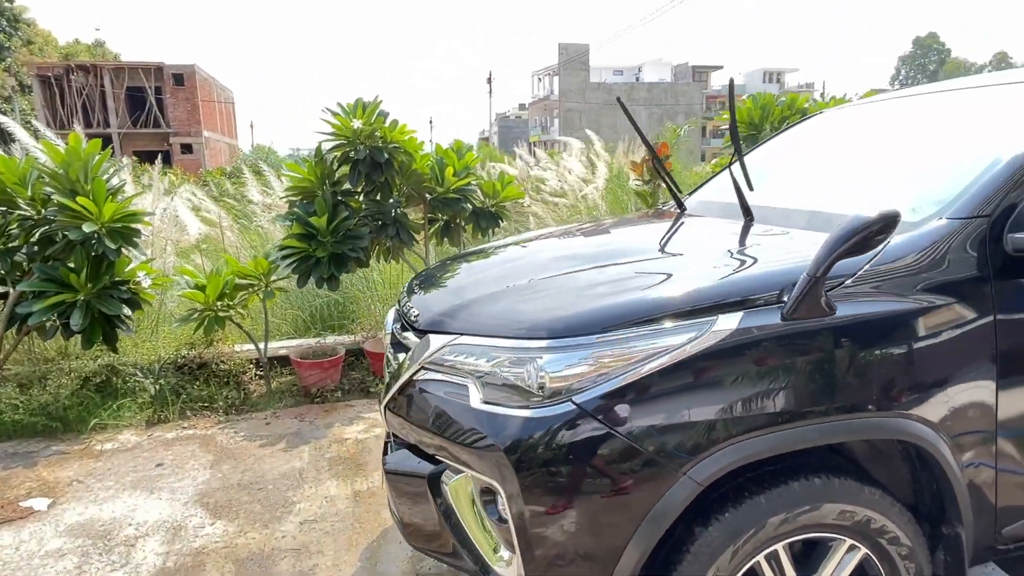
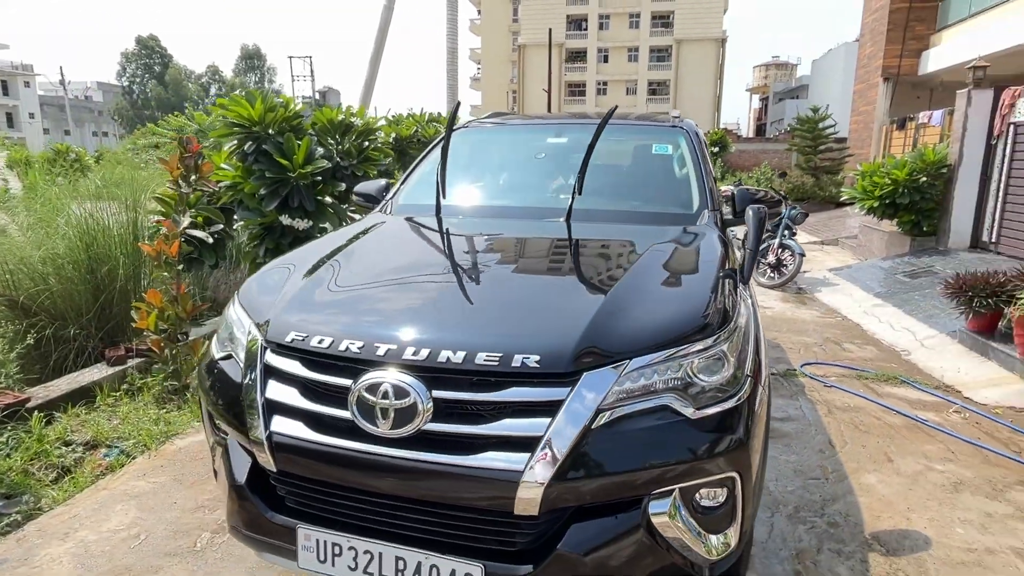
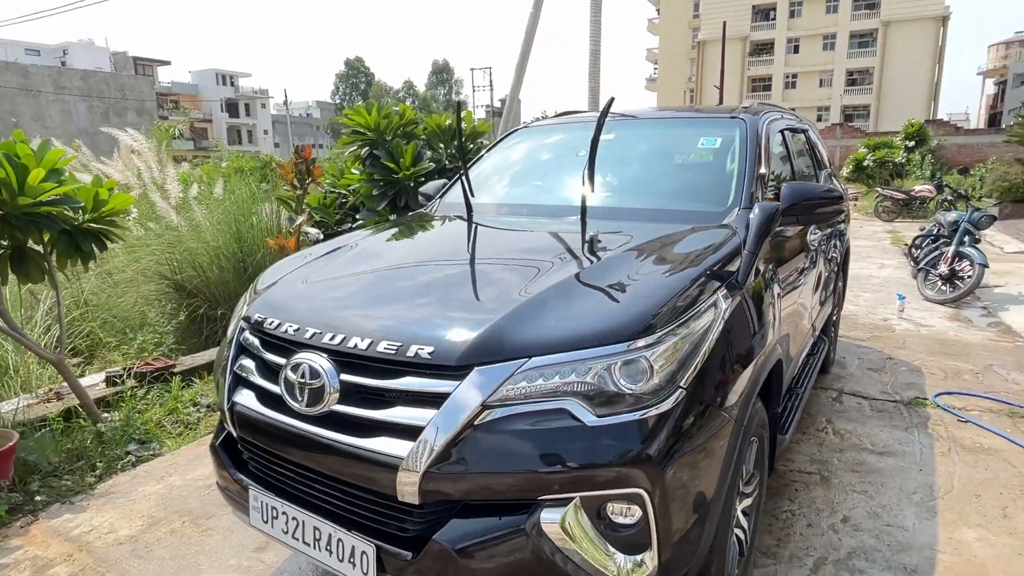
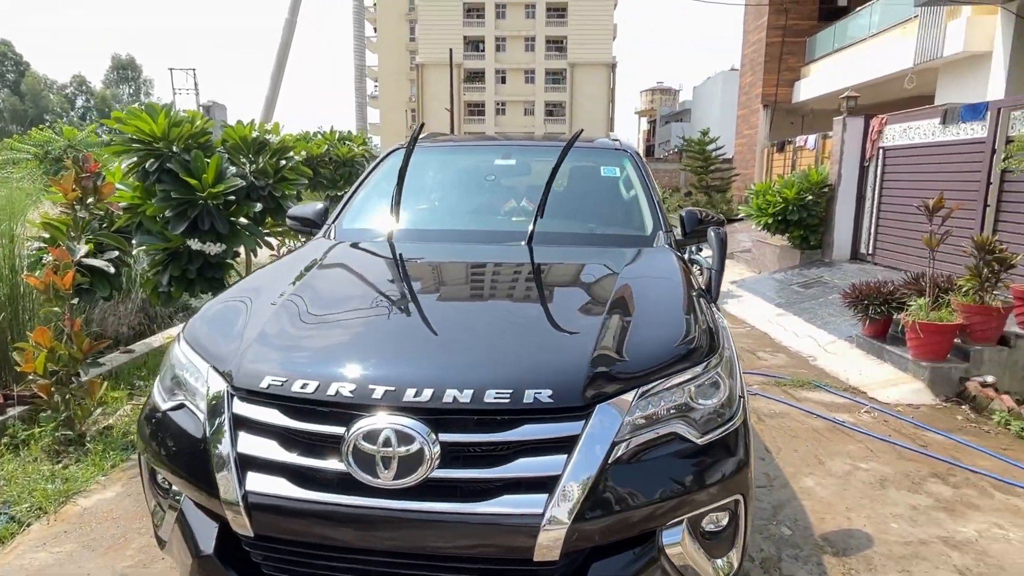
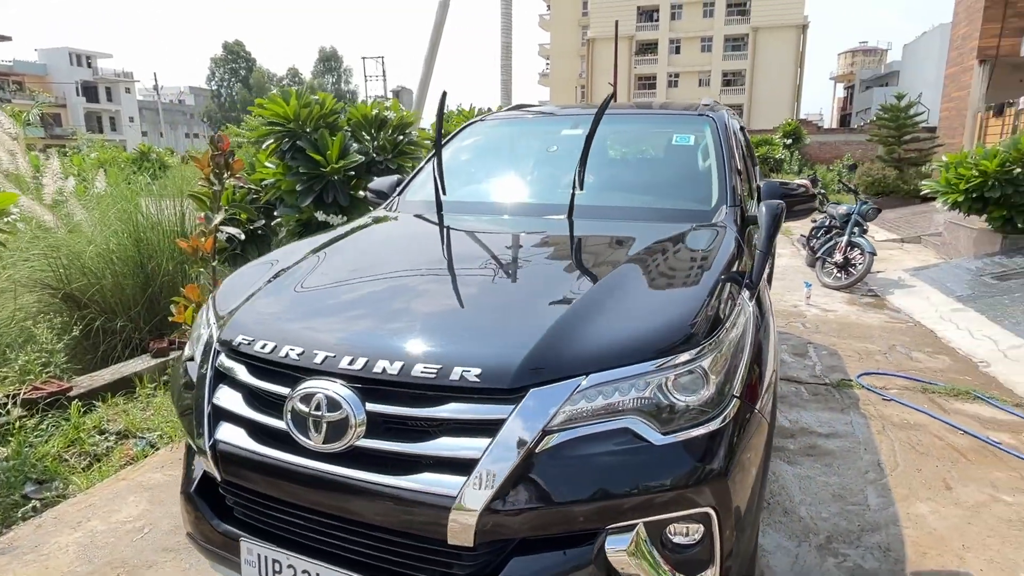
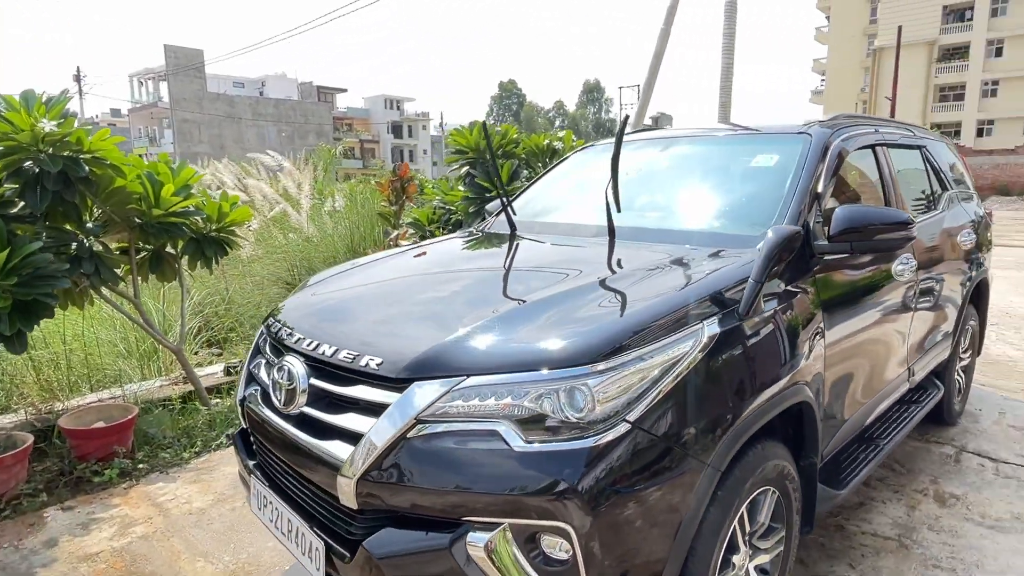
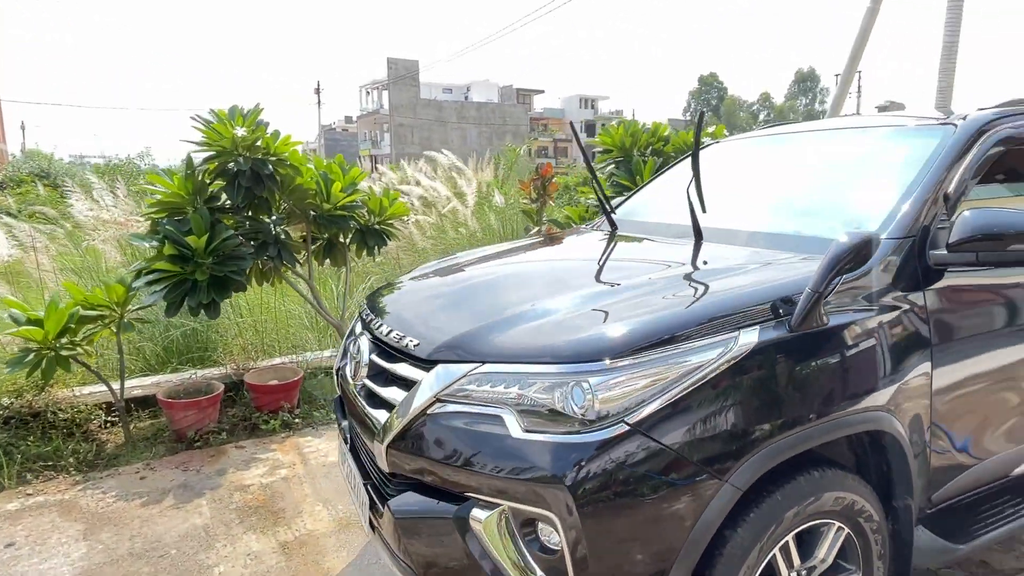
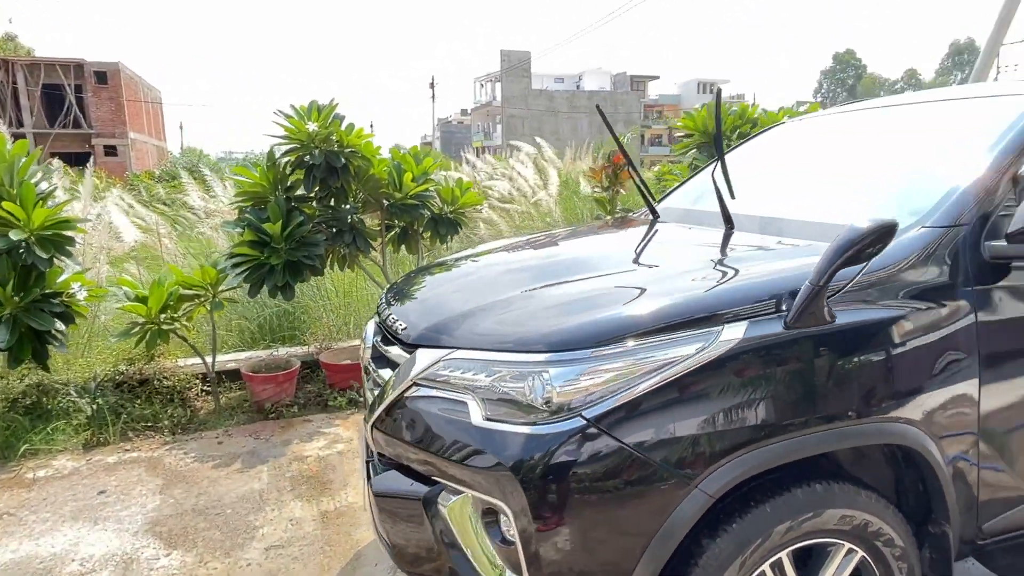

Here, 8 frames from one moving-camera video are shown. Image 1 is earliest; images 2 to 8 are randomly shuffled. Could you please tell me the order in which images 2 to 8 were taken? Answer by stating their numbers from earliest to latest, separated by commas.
8, 7, 6, 3, 5, 2, 4
